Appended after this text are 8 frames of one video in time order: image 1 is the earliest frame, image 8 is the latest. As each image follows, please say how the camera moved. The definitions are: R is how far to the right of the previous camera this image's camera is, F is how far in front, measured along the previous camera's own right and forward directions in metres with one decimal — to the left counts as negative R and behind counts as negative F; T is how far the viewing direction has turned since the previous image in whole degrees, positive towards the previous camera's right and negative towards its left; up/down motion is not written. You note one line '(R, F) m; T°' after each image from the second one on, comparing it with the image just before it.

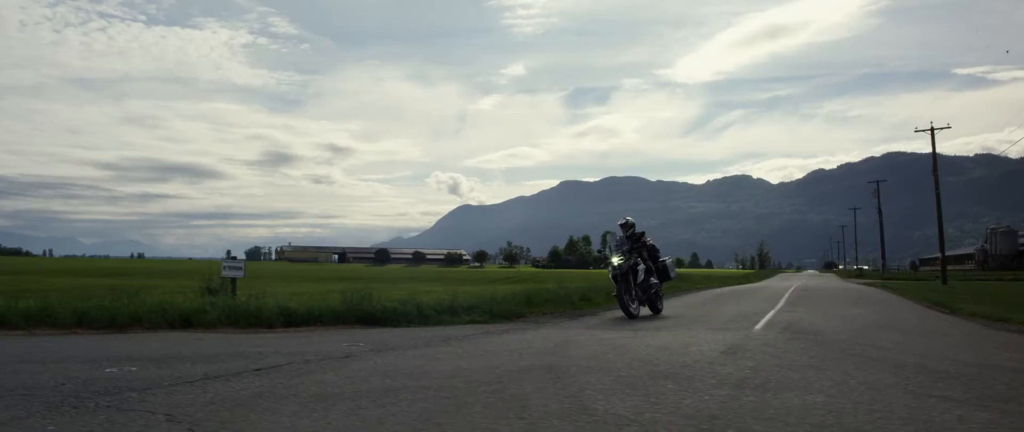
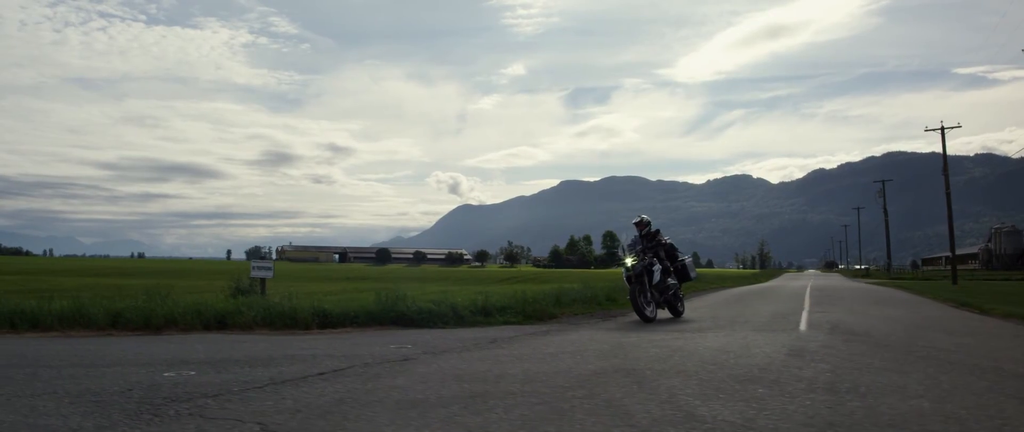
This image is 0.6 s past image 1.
(-0.8, +0.3) m; 0°
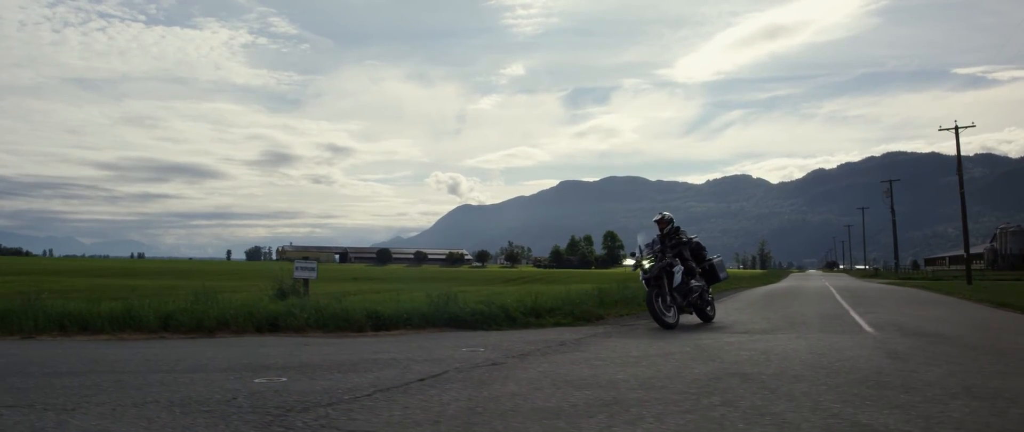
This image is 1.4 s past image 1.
(-1.1, +0.4) m; 0°
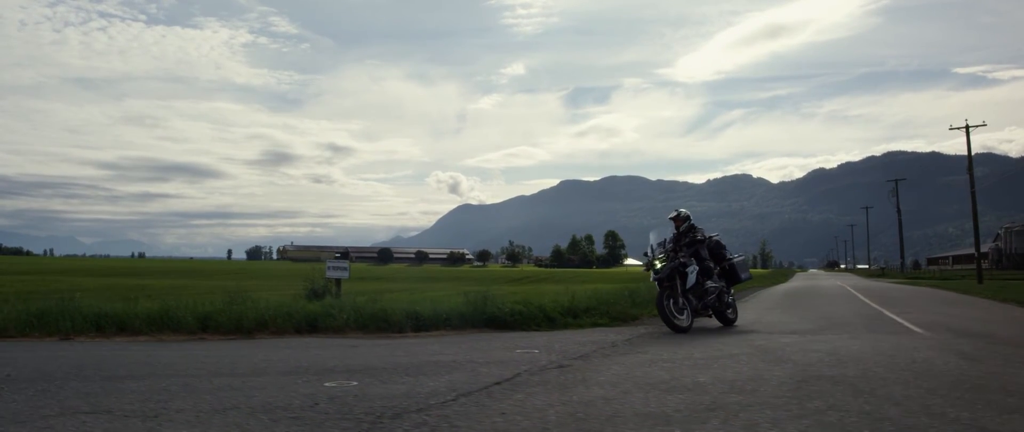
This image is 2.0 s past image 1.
(-0.8, +0.3) m; 0°
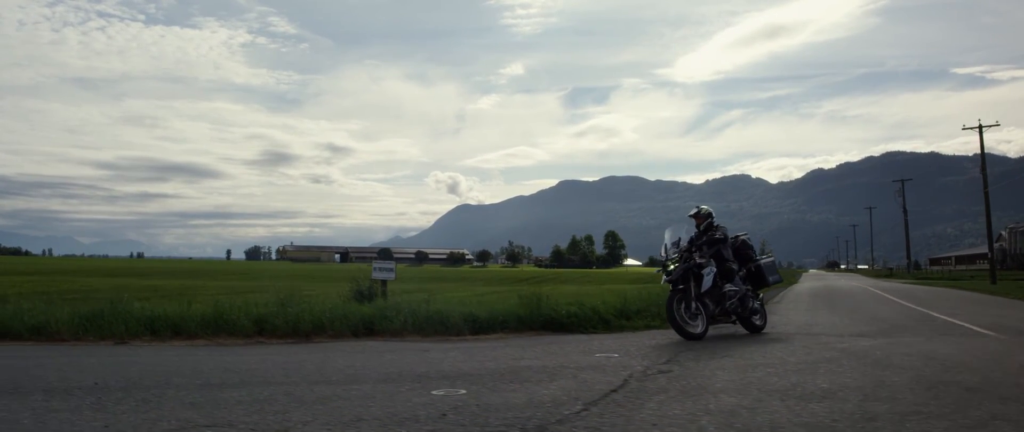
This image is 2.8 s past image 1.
(-1.1, +0.4) m; 0°
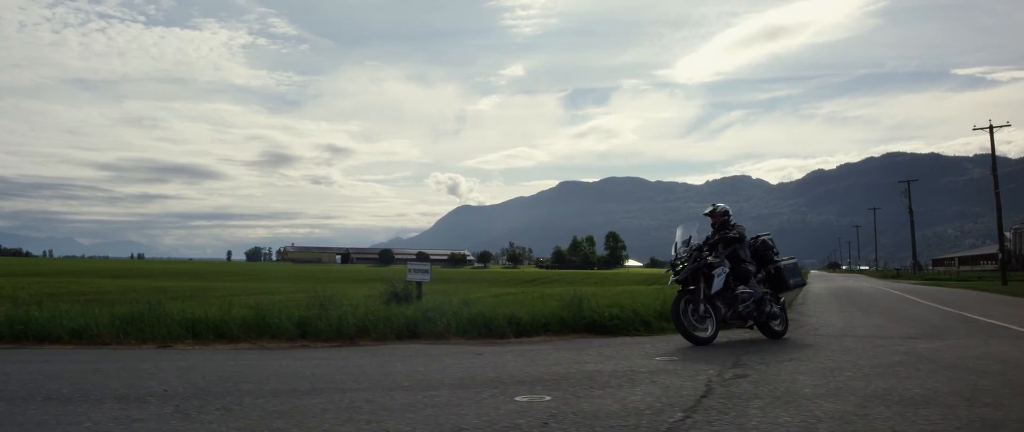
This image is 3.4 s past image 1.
(-0.8, +0.3) m; 0°
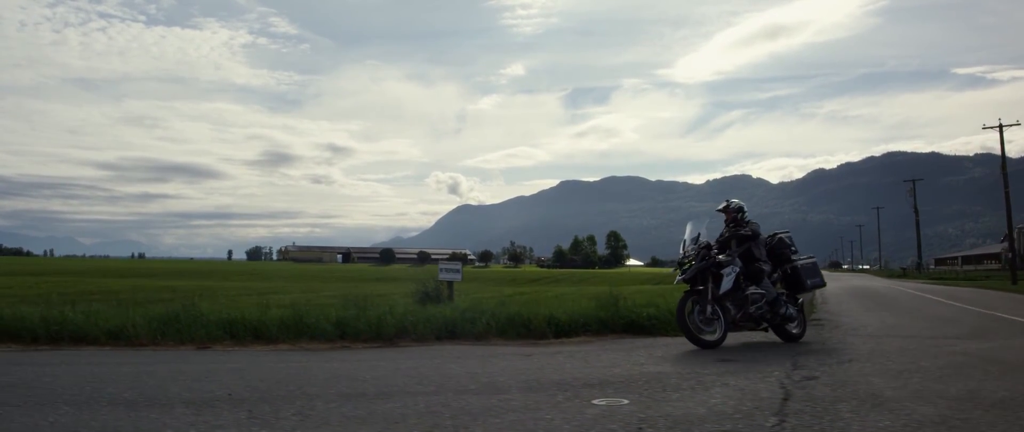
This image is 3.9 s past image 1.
(-0.6, +0.2) m; 0°
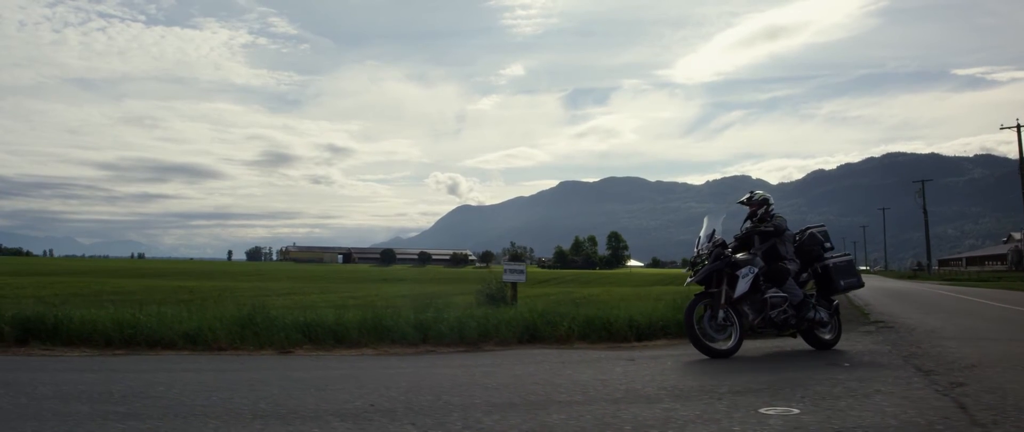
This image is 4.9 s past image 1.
(-1.3, +0.5) m; 0°
